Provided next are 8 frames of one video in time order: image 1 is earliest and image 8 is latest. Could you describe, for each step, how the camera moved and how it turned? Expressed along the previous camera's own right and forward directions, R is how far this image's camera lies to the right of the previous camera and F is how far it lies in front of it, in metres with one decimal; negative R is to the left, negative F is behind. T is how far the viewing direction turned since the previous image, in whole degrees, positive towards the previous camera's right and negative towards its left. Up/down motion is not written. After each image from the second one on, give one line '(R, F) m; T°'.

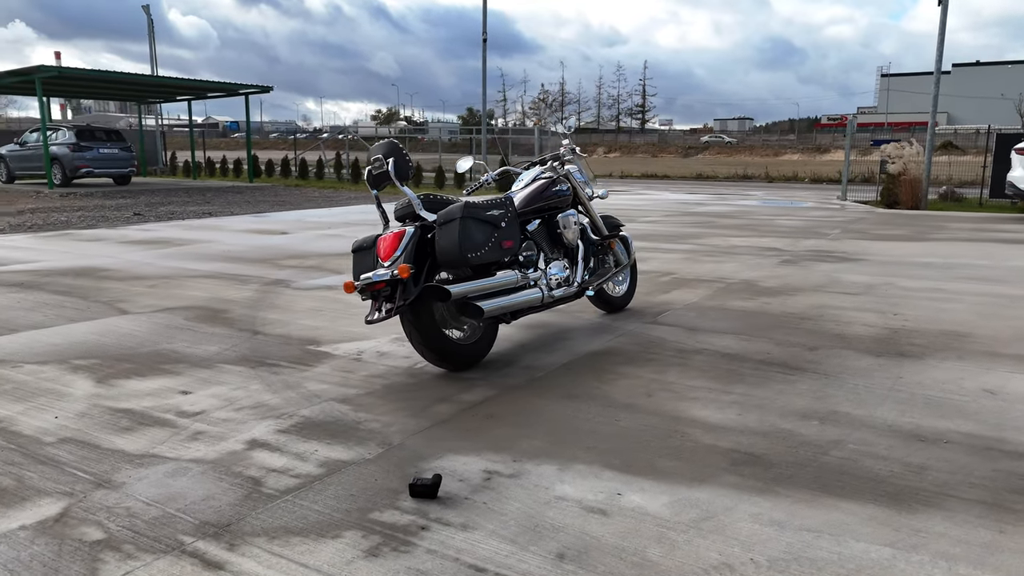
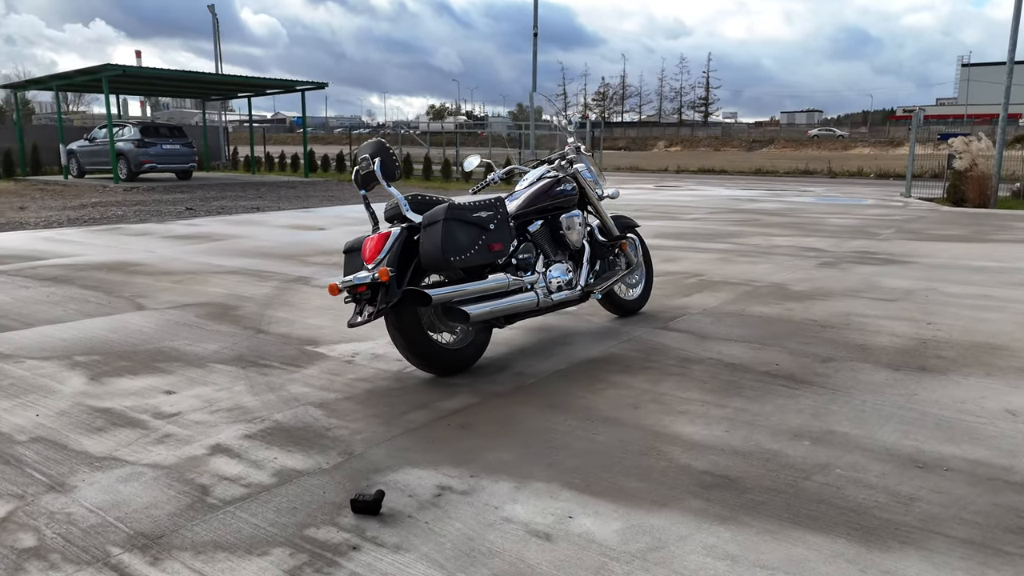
(+0.4, +0.1) m; -5°
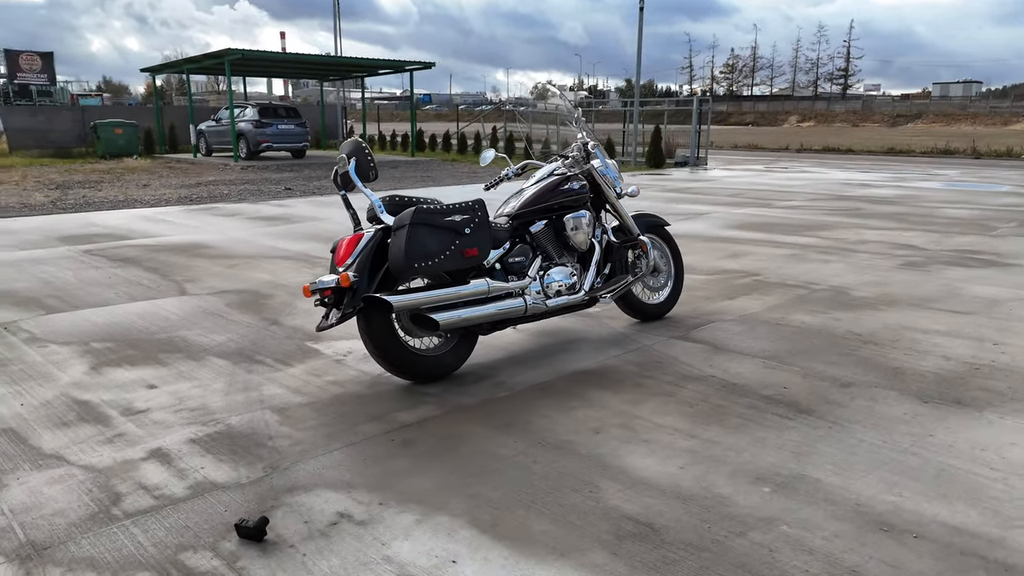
(+0.7, +0.3) m; -9°
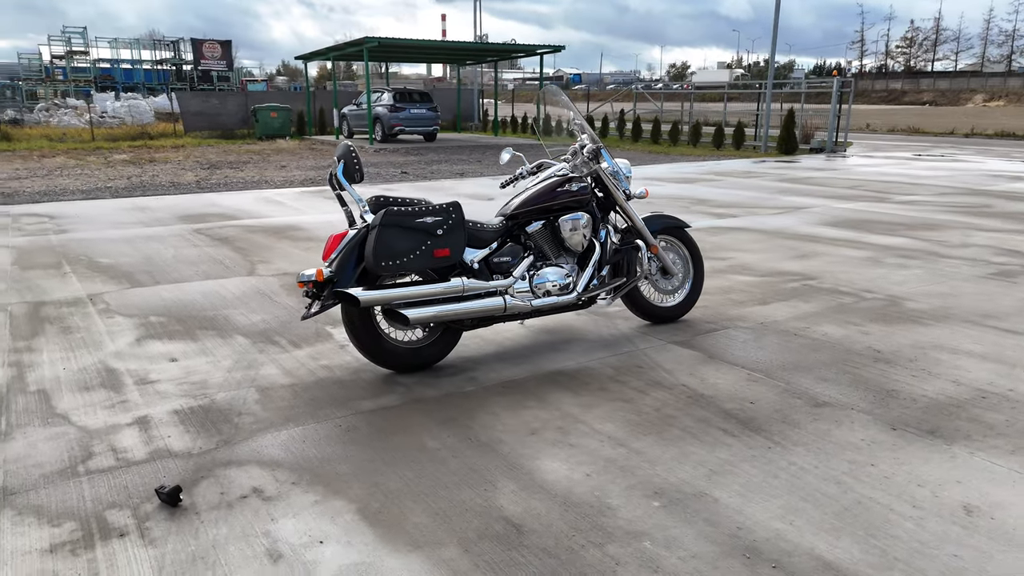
(+0.9, -0.1) m; -11°
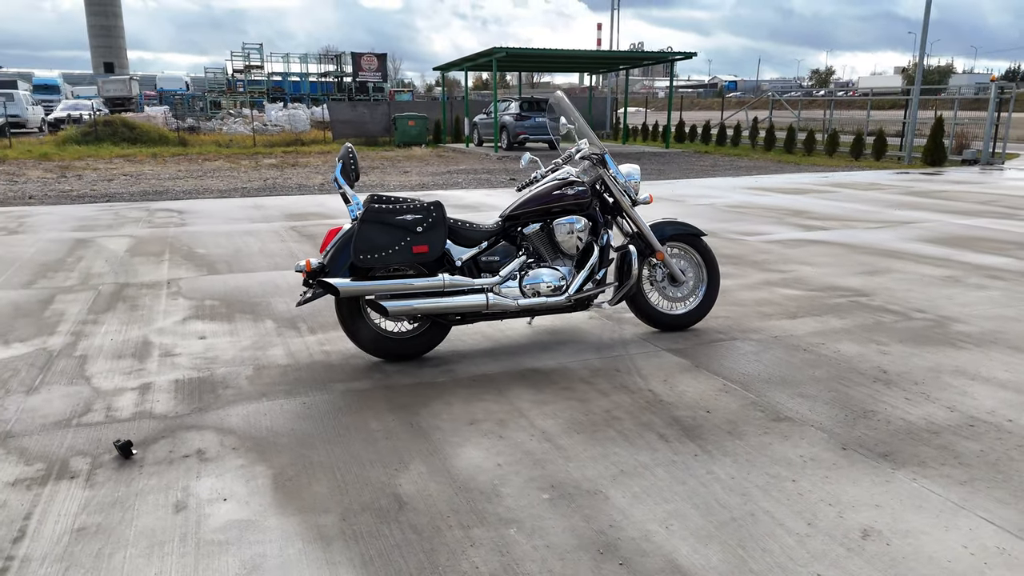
(+0.9, 0.0) m; -11°
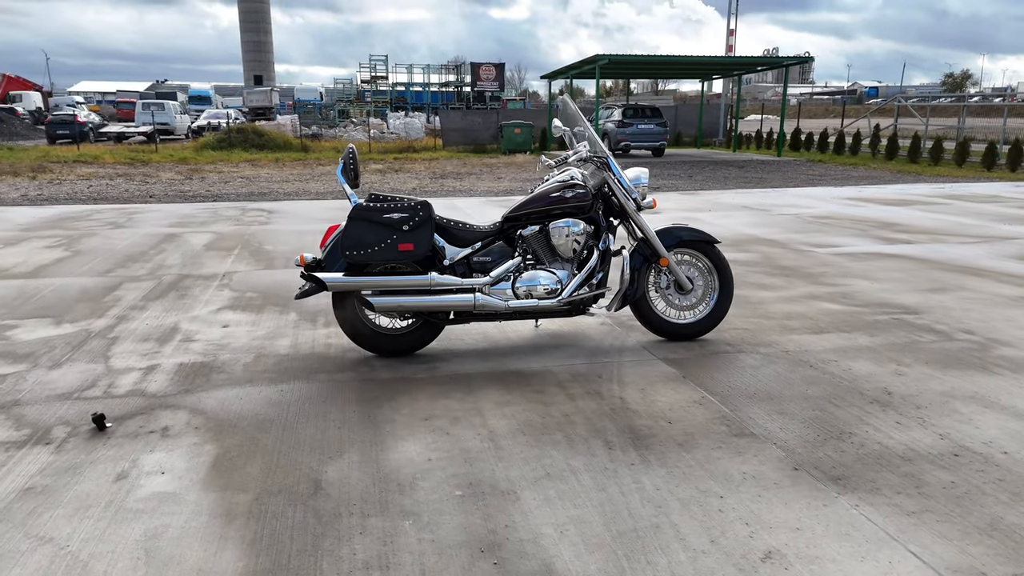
(+0.8, +0.1) m; -9°
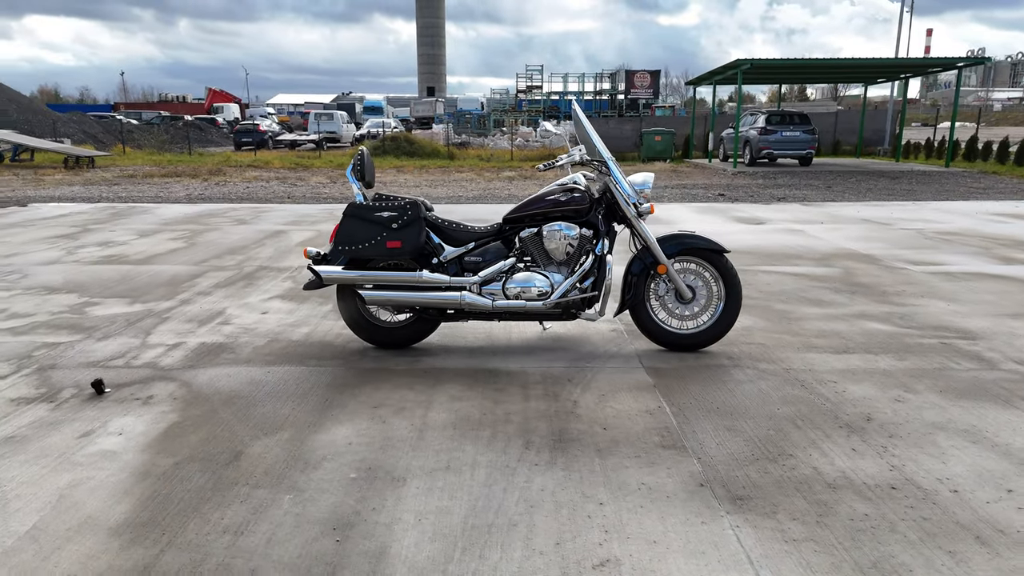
(+1.0, 0.0) m; -12°
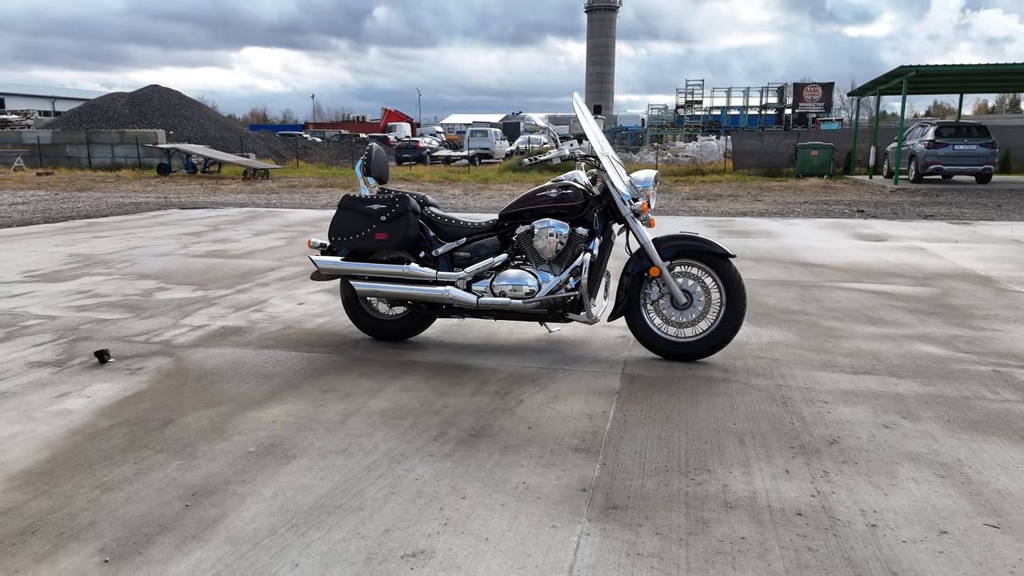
(+1.1, +0.2) m; -12°
